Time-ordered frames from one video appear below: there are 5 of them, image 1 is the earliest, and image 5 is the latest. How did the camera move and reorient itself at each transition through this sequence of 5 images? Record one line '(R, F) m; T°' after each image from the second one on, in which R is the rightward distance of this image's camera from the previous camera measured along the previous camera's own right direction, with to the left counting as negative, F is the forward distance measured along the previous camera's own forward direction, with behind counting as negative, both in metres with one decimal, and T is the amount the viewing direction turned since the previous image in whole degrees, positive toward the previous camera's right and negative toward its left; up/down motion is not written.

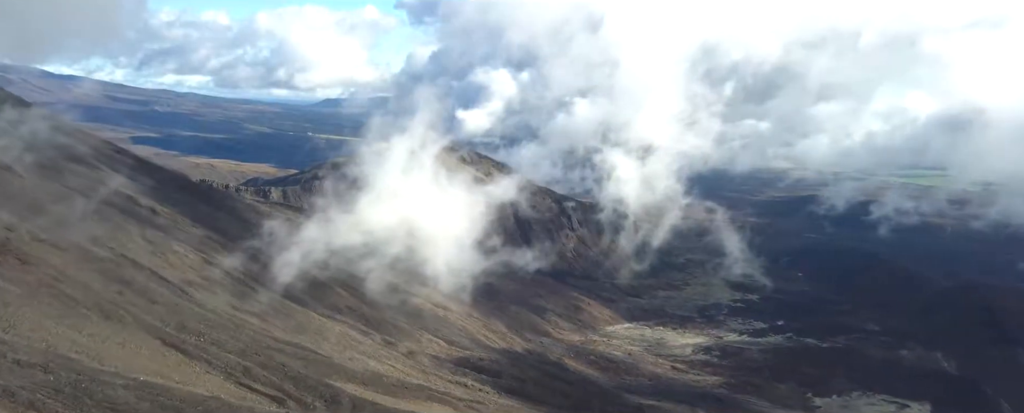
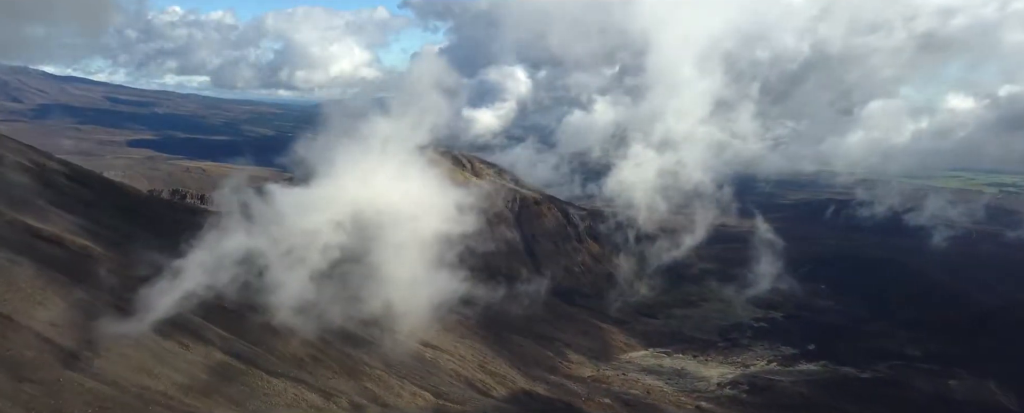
(+0.4, +12.7) m; 0°
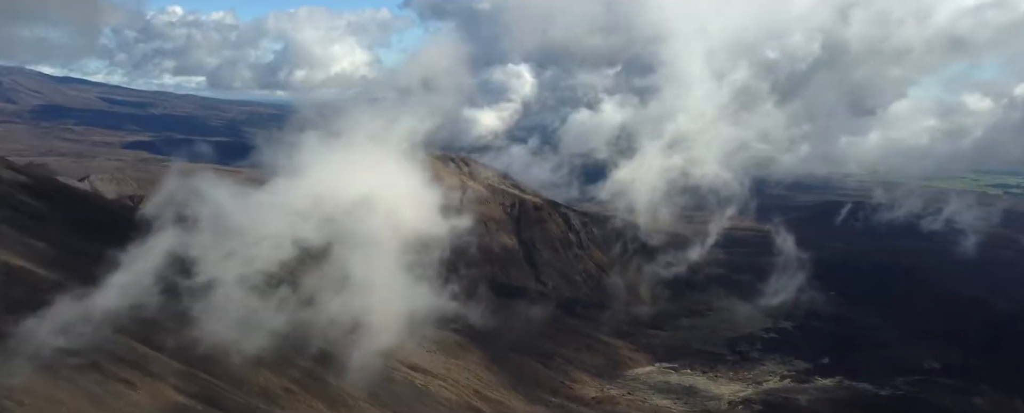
(+0.2, +6.1) m; 0°
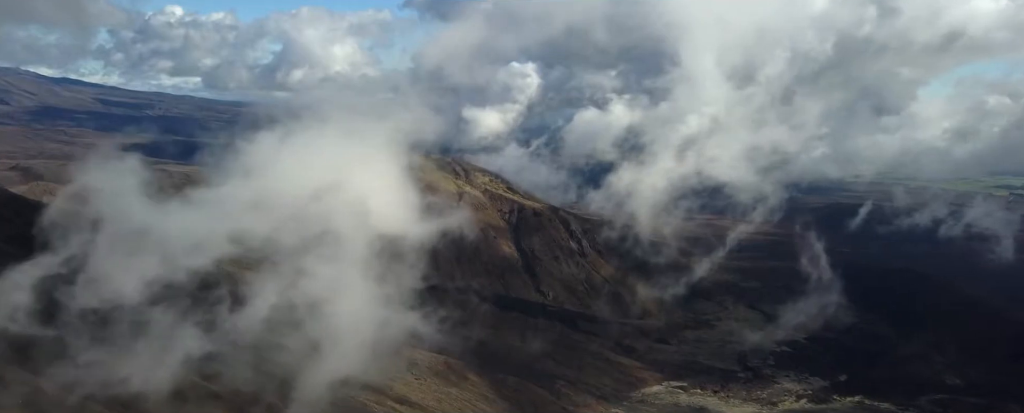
(+0.2, +6.6) m; 0°
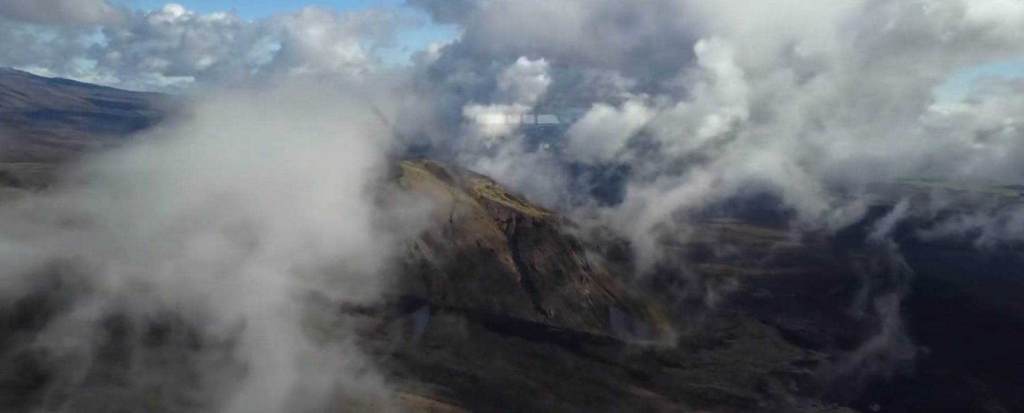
(+0.4, +10.5) m; 0°
